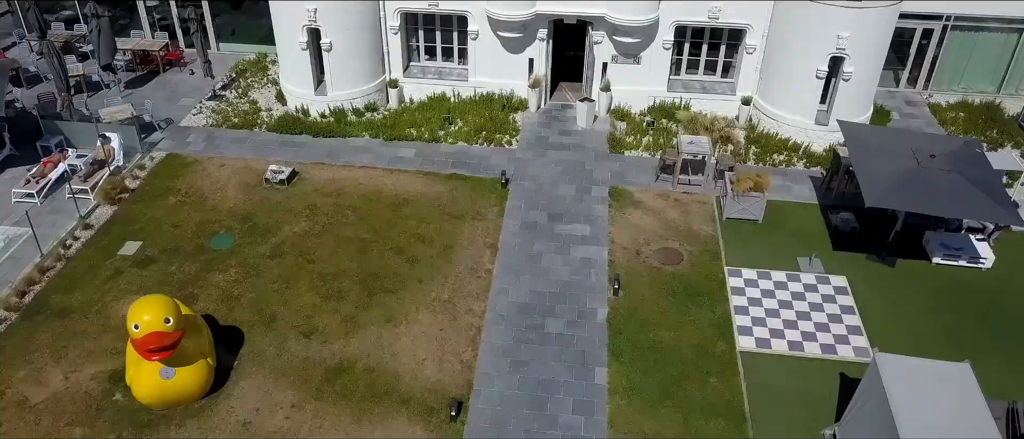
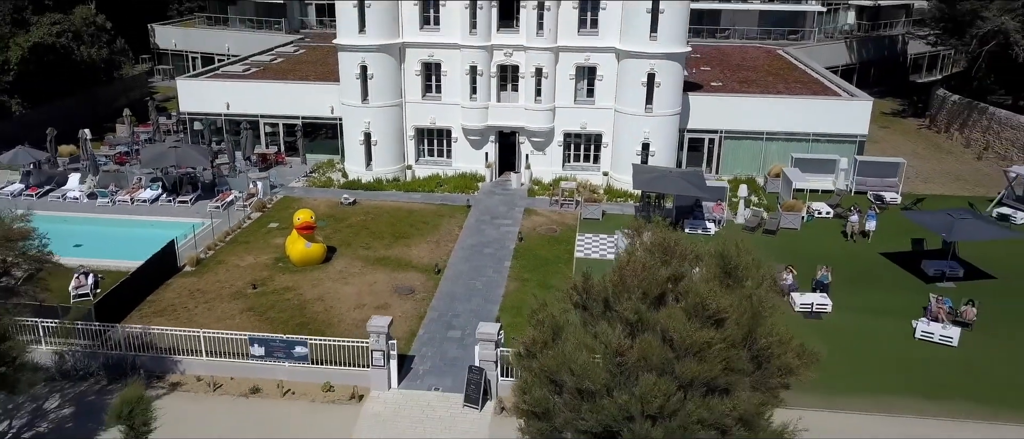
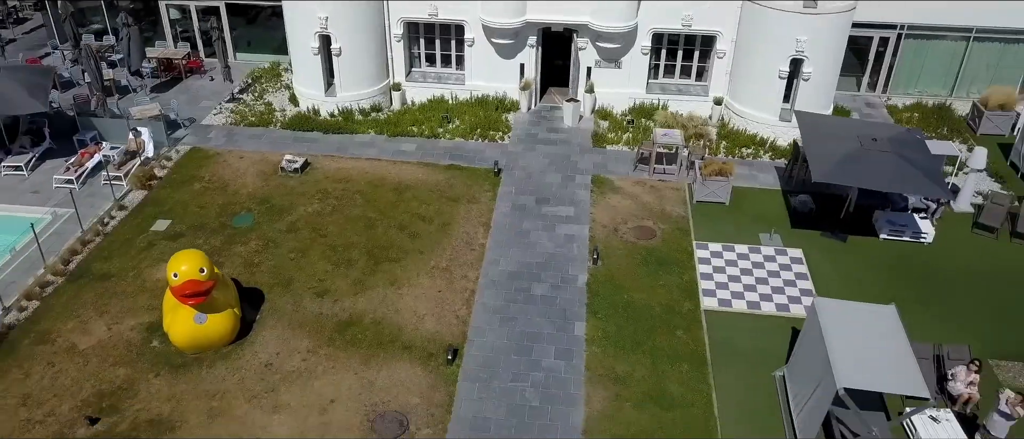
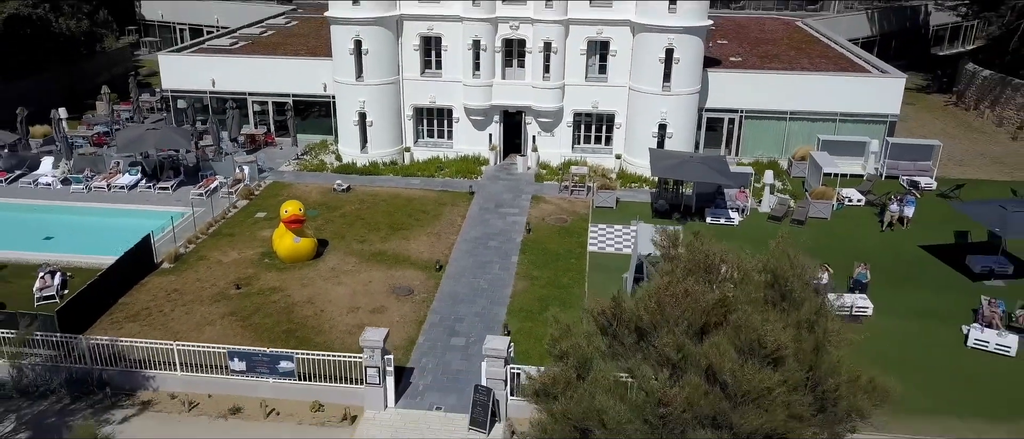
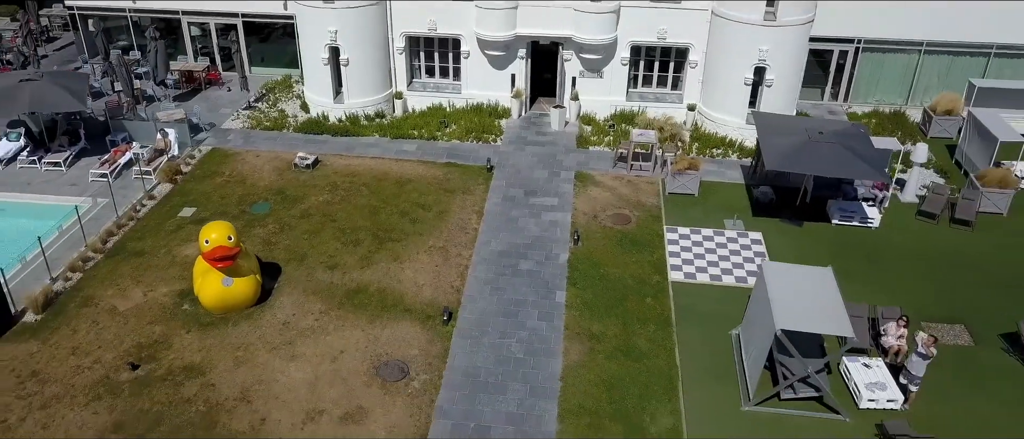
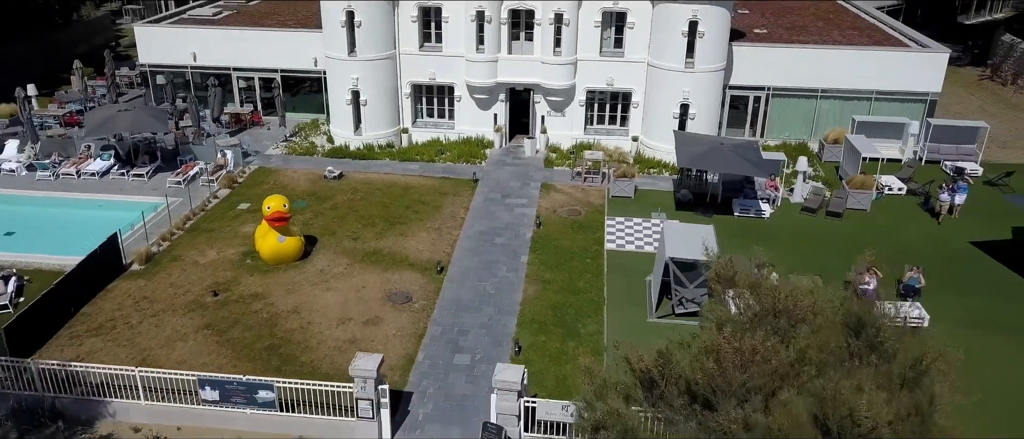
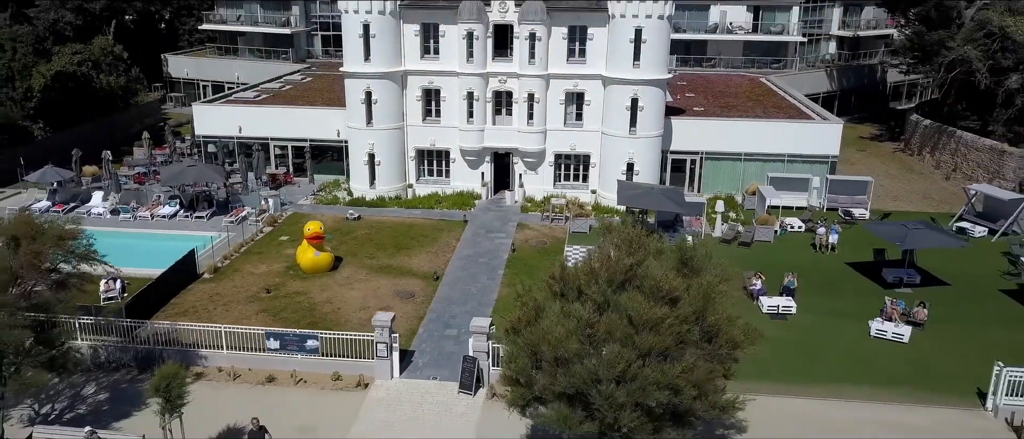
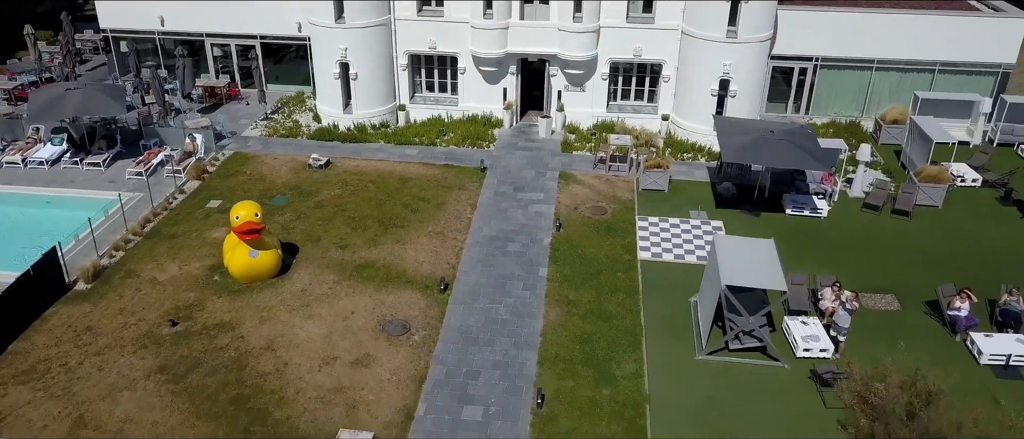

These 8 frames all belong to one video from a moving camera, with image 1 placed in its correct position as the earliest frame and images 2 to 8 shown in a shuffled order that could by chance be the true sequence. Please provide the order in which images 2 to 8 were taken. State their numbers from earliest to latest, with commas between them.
3, 5, 8, 6, 4, 2, 7
